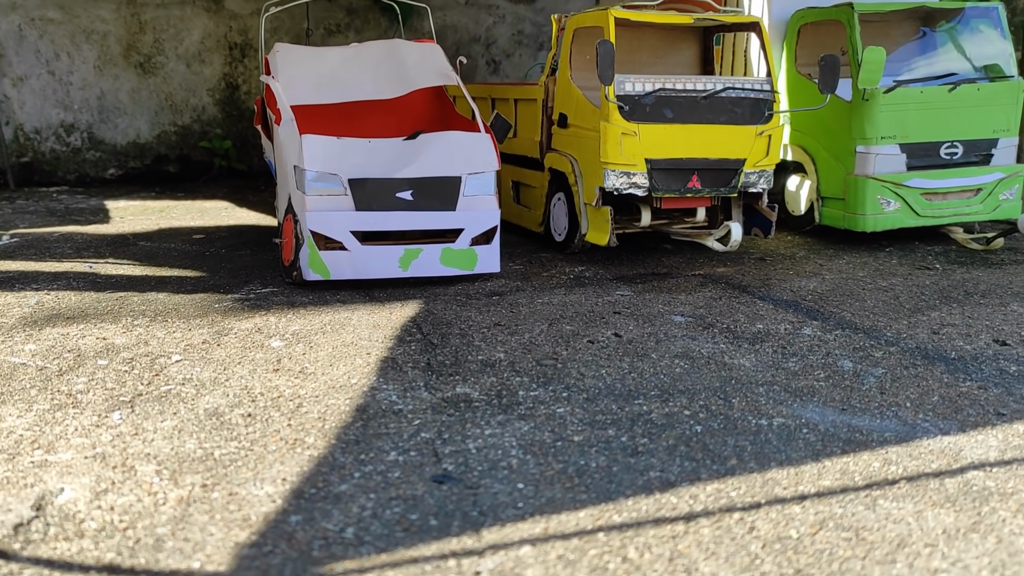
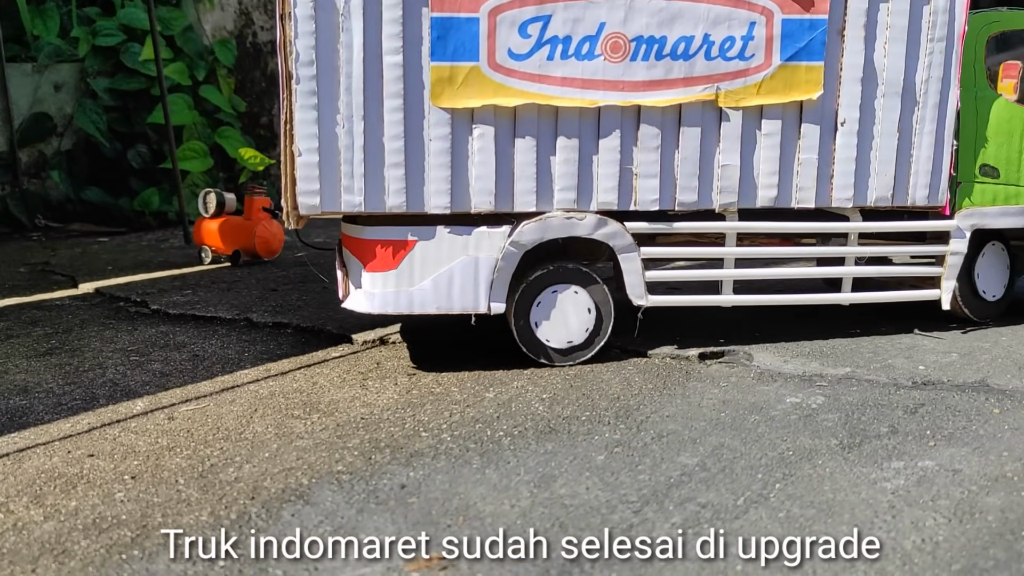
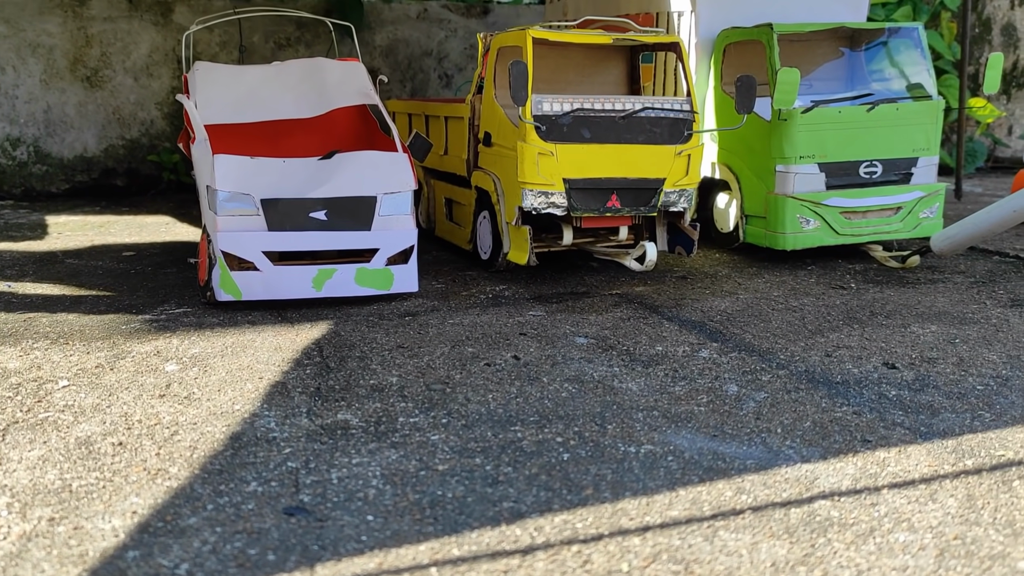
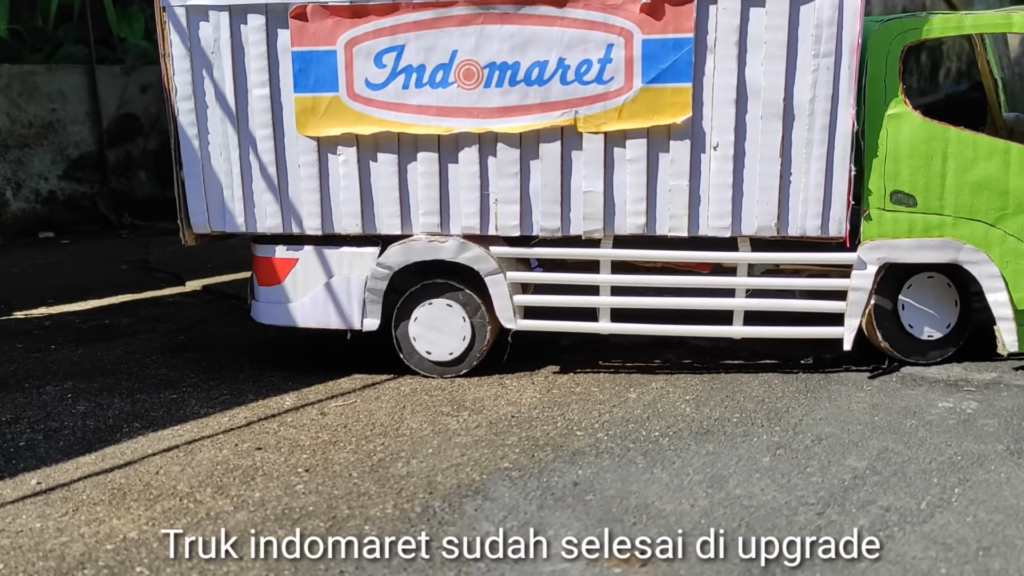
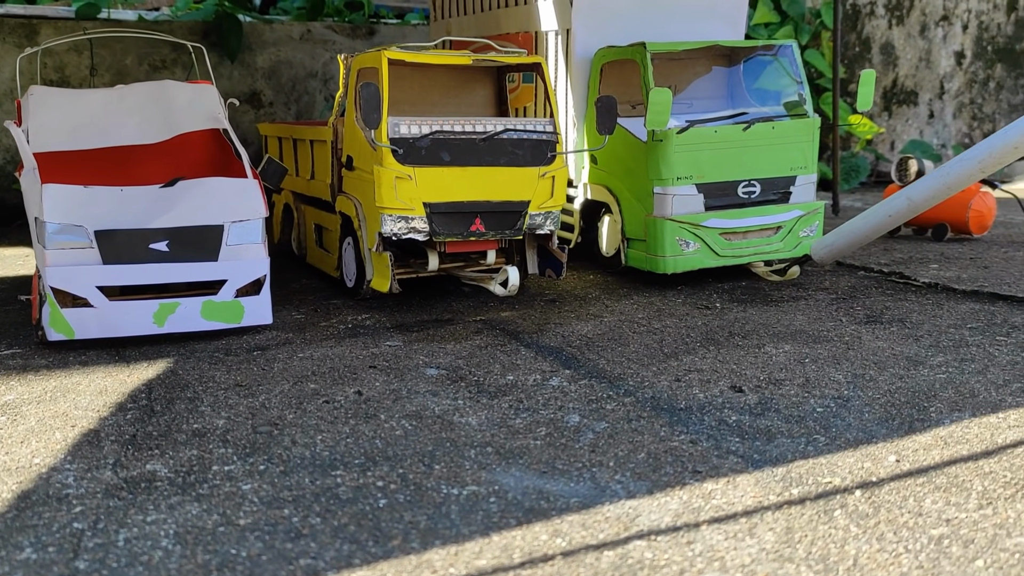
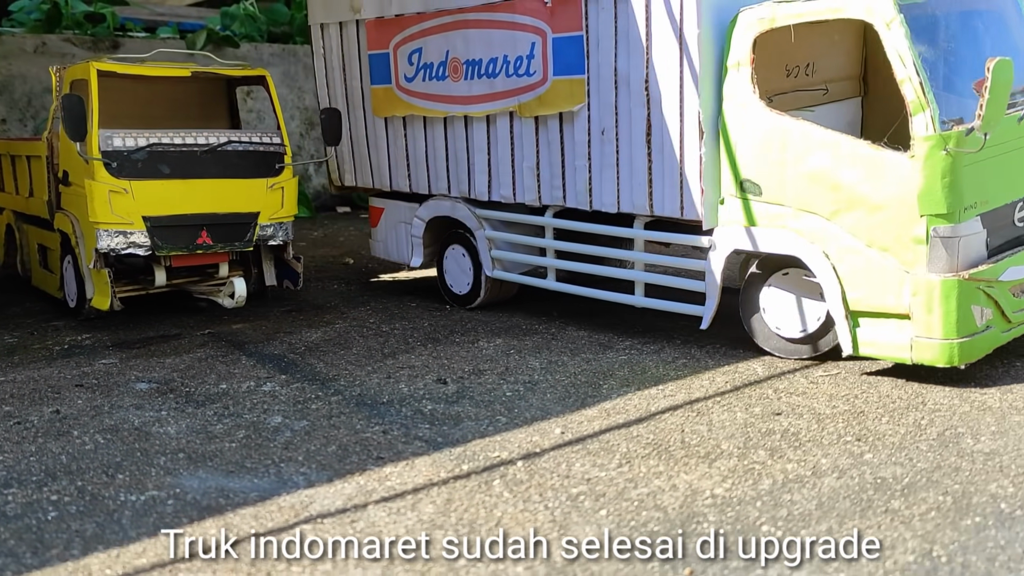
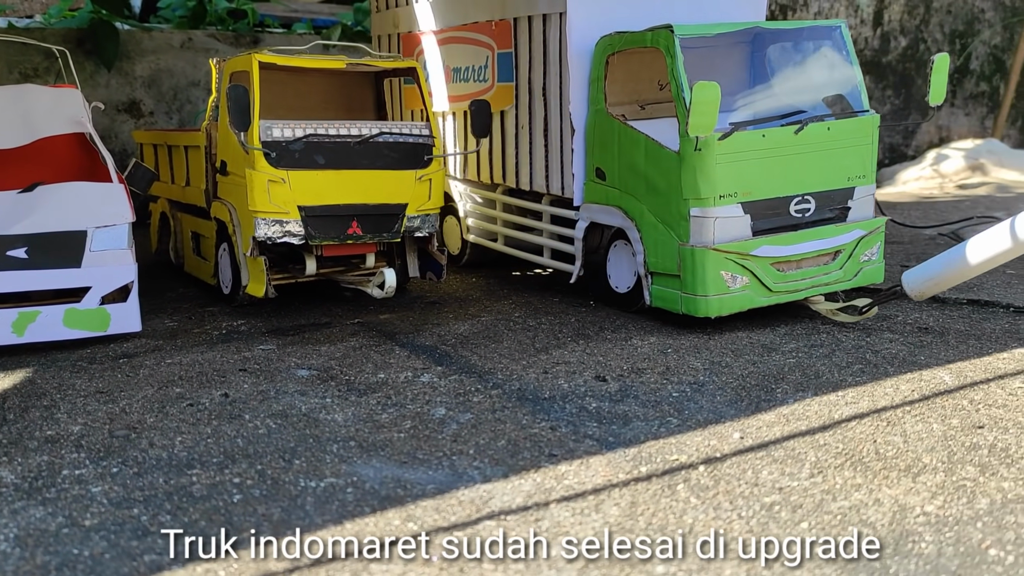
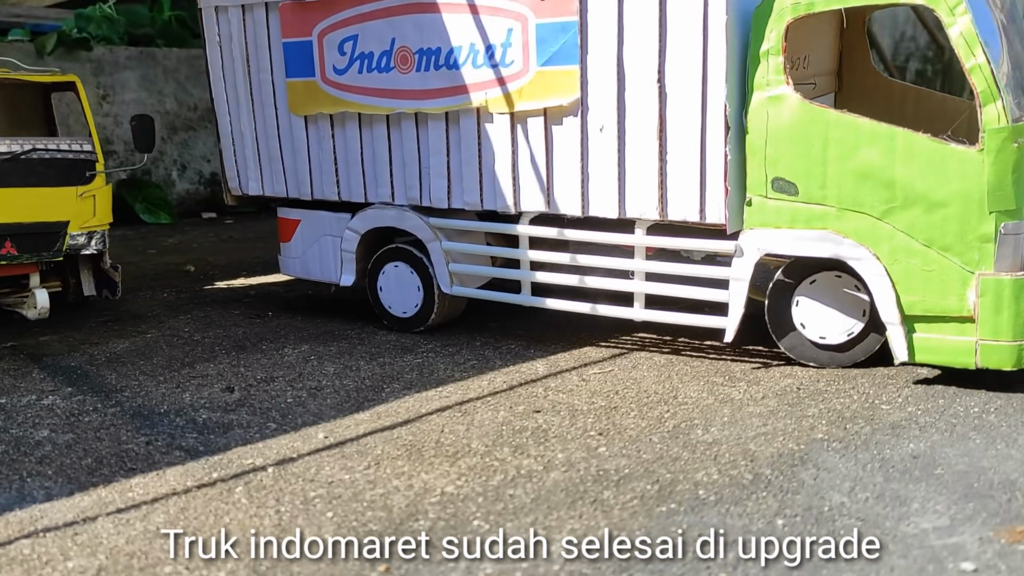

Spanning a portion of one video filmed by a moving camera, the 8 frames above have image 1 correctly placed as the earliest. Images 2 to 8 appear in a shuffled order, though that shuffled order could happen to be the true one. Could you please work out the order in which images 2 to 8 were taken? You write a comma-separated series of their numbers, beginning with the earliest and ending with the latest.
3, 5, 7, 6, 8, 4, 2
